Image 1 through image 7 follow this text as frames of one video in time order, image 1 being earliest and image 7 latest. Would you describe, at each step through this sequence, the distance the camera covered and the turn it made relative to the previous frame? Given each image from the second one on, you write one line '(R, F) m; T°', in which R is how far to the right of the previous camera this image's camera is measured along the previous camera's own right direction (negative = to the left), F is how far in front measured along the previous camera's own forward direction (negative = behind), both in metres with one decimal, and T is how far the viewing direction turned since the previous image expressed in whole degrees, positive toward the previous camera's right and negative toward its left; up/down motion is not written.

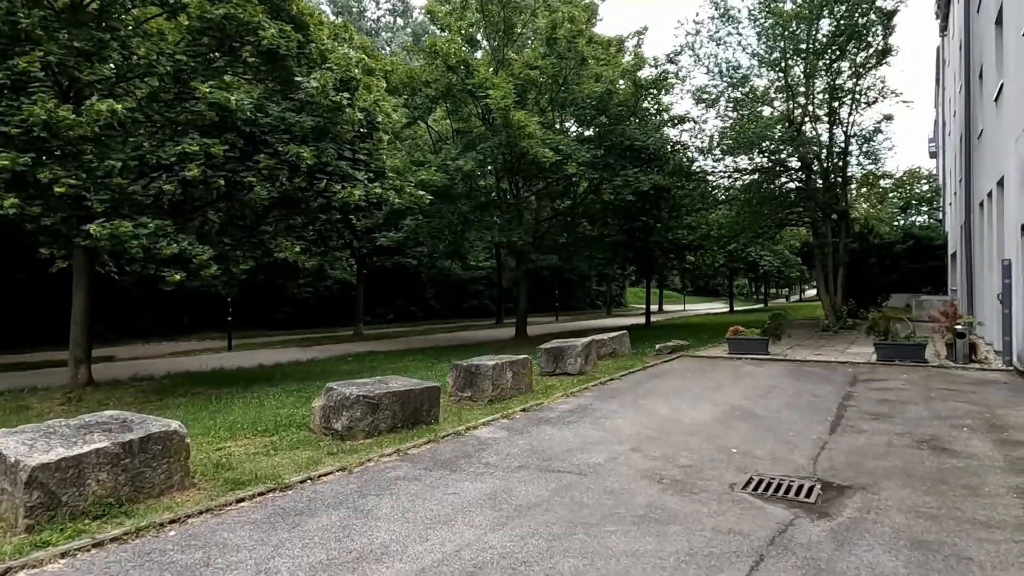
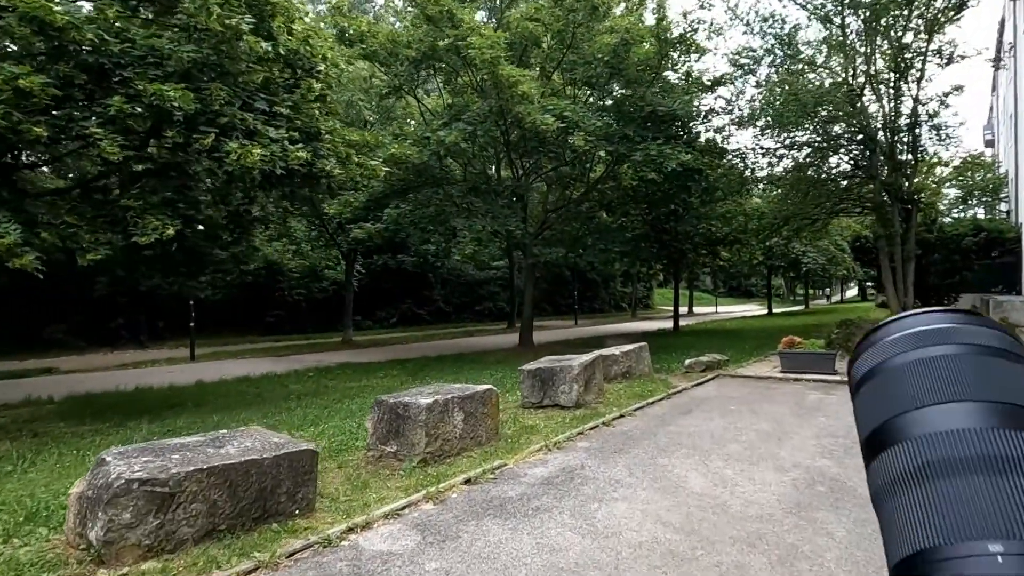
(+0.7, +3.2) m; -2°
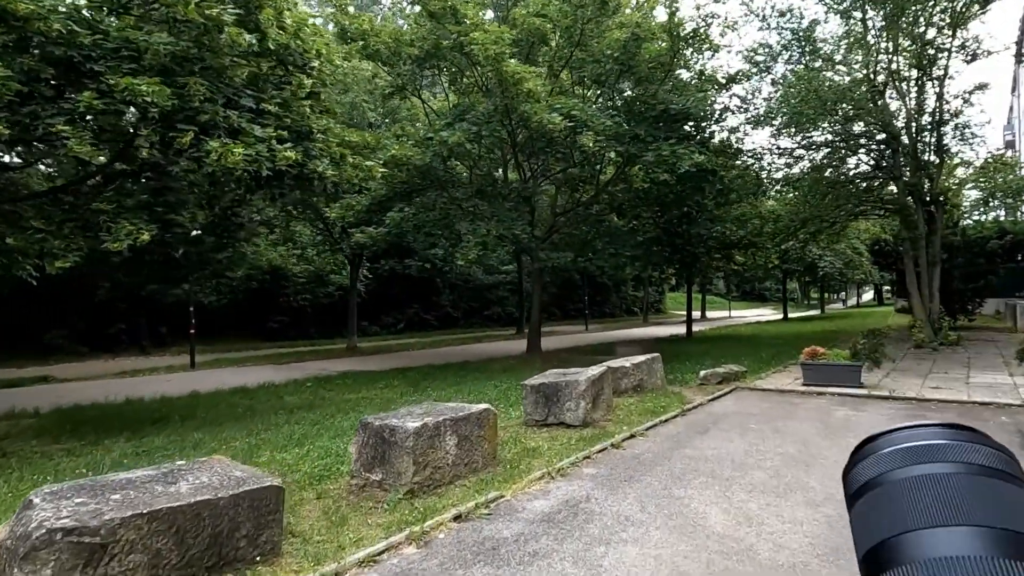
(+0.1, +0.6) m; -1°
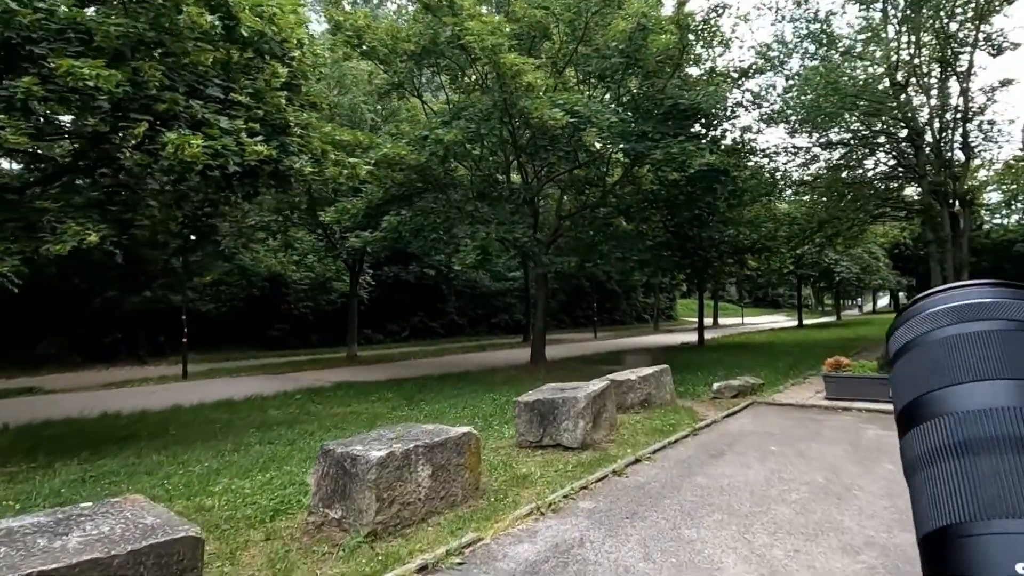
(+0.2, +0.7) m; -1°
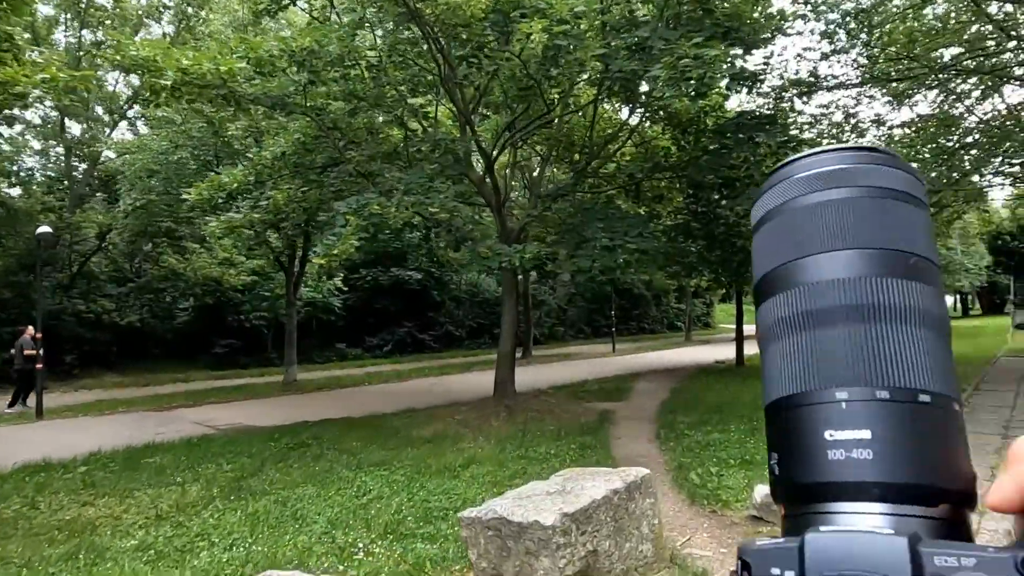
(+1.5, +5.0) m; -3°
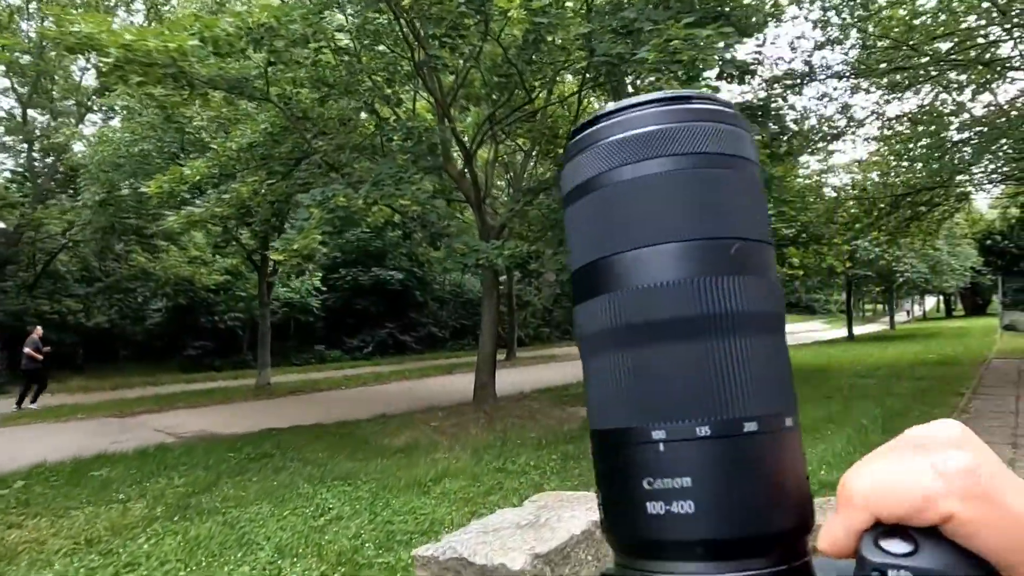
(+0.1, +0.6) m; +1°
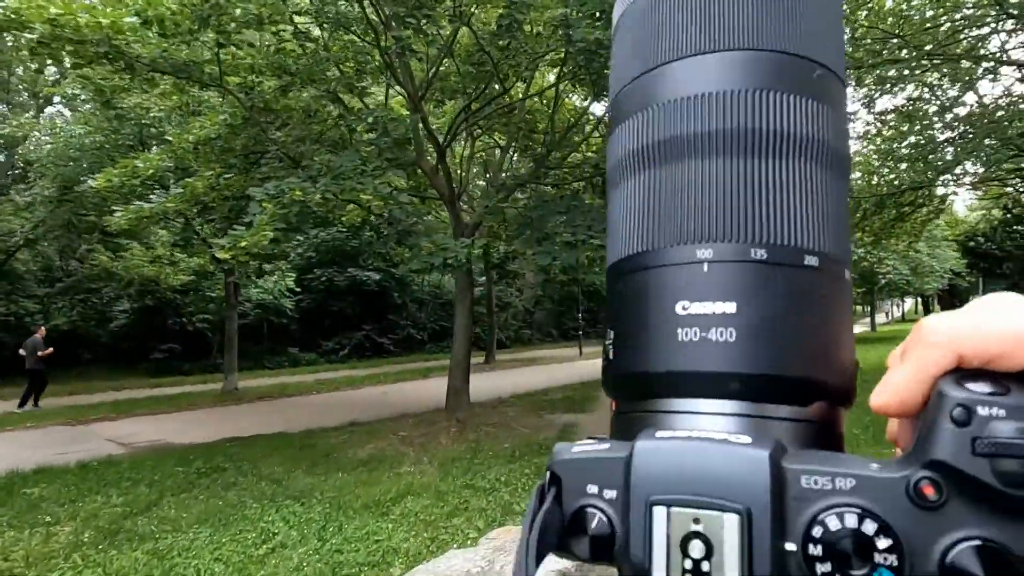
(+0.1, +0.5) m; +1°
